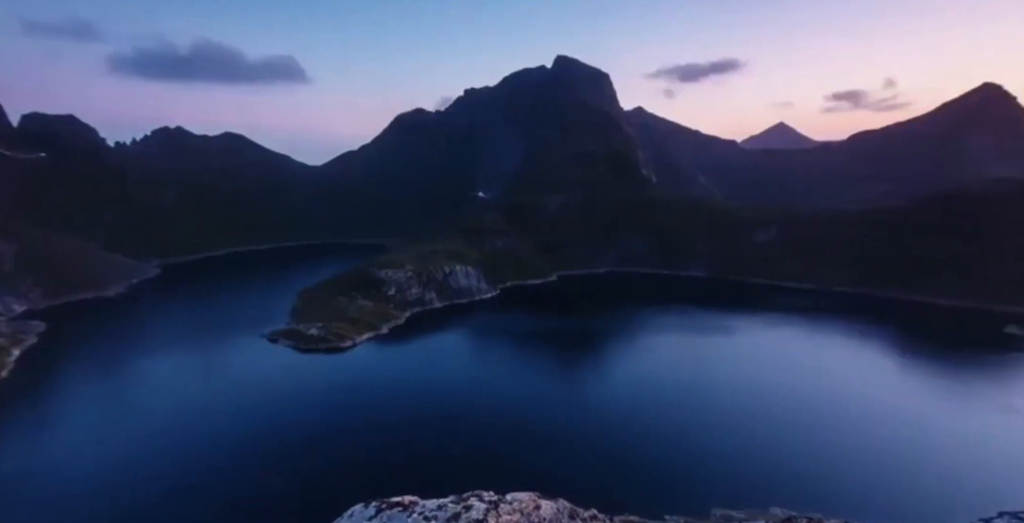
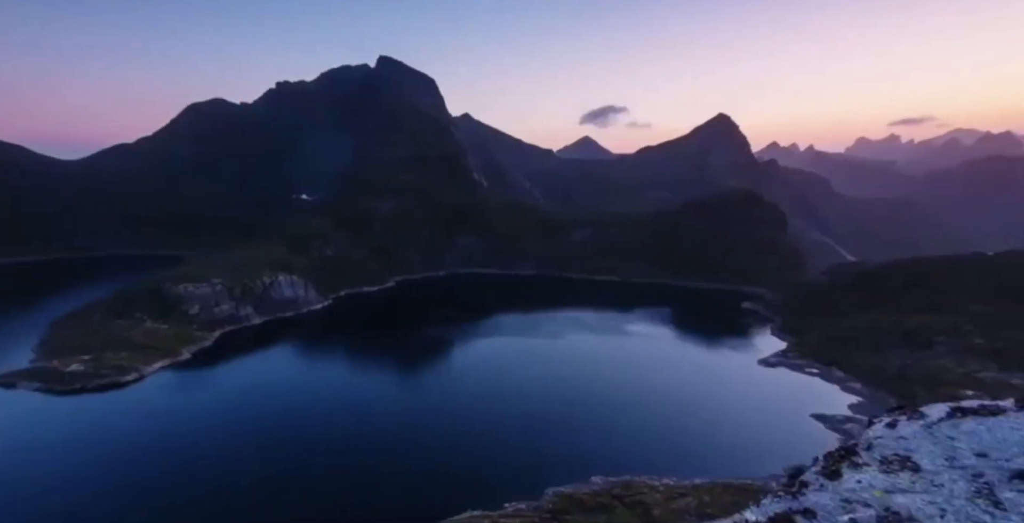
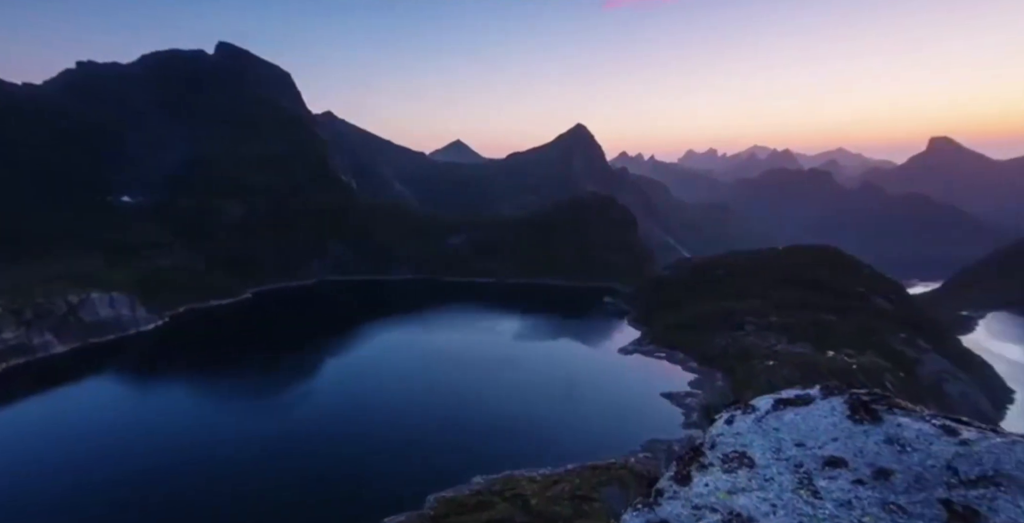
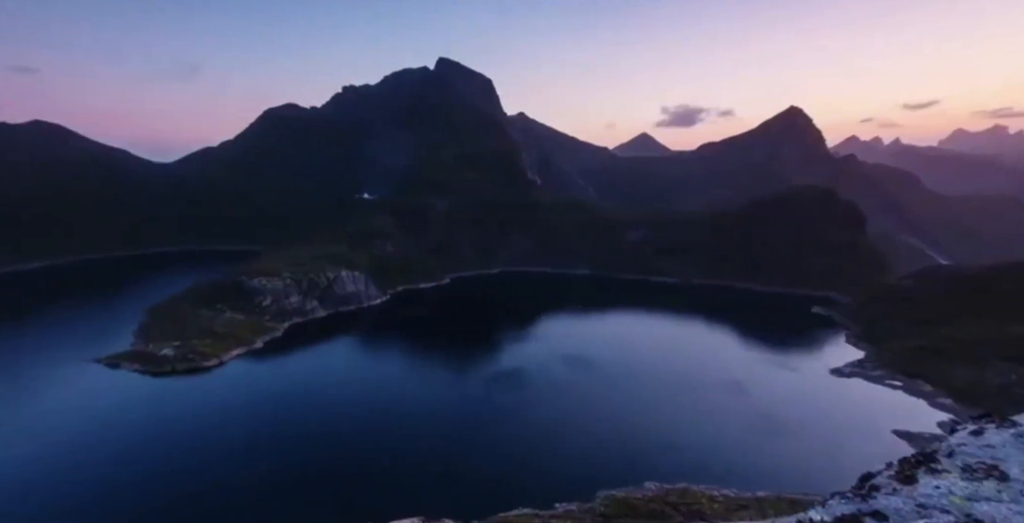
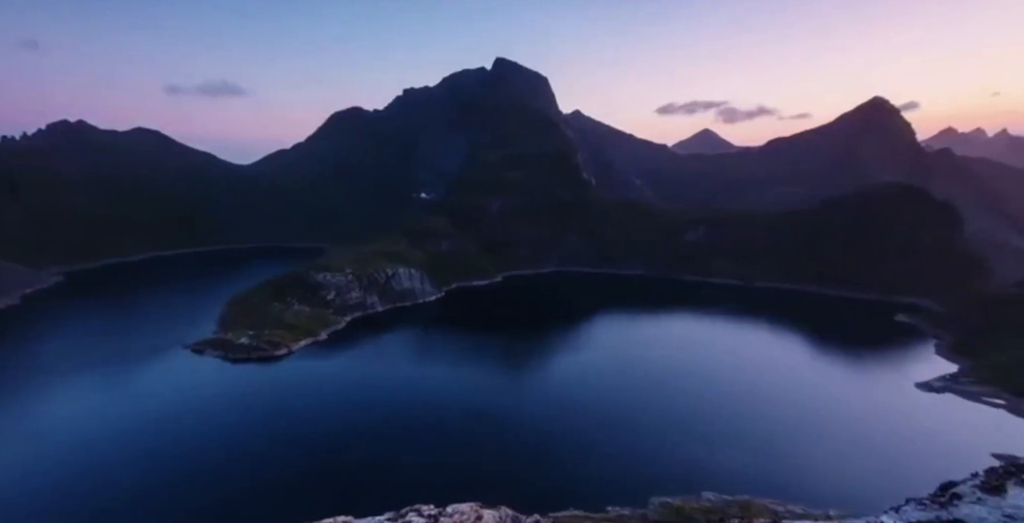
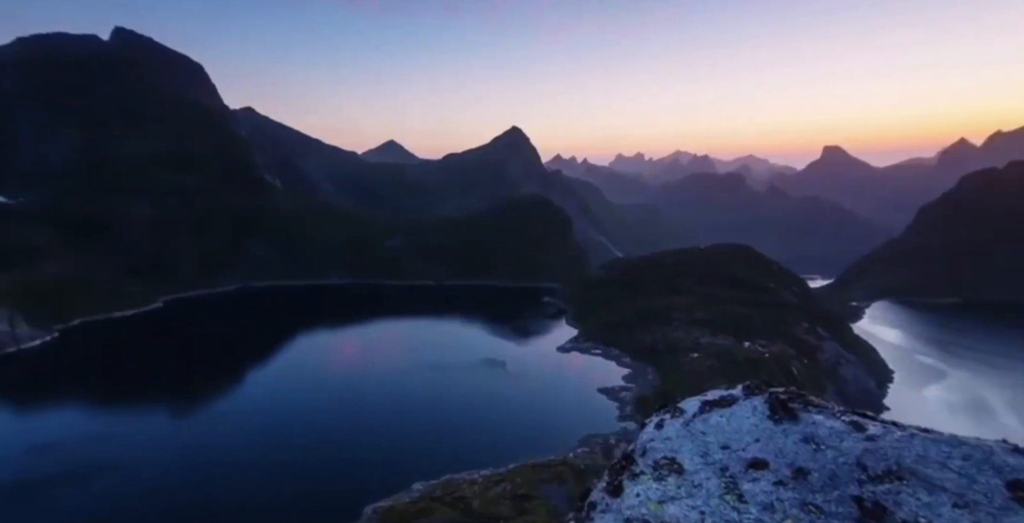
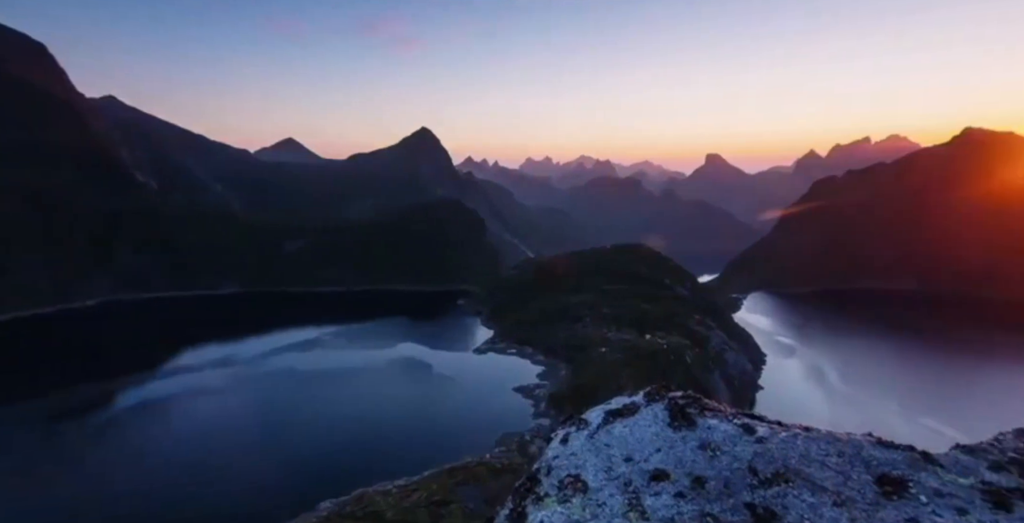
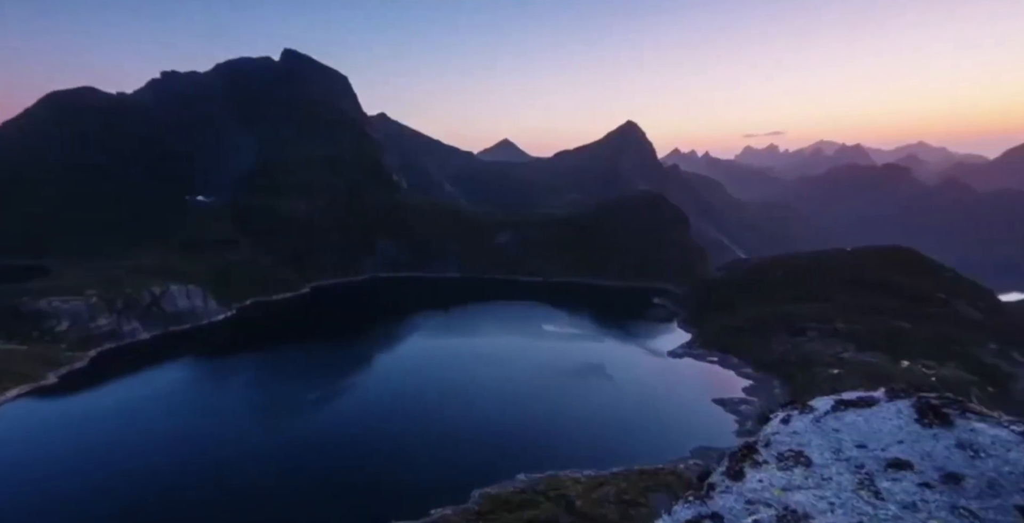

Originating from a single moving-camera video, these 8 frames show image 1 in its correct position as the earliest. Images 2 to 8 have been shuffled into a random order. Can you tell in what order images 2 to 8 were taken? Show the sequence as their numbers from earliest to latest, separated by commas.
5, 4, 2, 8, 3, 6, 7
